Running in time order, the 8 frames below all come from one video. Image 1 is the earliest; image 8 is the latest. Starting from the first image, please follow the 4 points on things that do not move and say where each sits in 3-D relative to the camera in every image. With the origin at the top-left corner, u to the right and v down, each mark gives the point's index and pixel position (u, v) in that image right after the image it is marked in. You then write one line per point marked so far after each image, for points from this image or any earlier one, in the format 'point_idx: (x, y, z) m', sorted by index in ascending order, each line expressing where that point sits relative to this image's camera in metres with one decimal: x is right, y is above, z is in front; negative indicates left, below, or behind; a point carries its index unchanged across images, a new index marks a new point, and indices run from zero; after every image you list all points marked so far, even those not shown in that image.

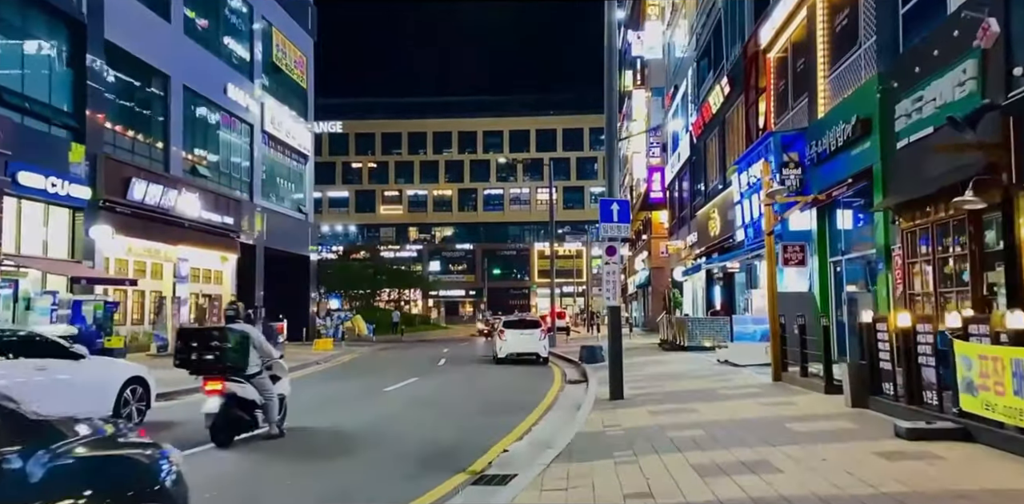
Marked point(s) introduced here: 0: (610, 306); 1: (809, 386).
0: (+1.7, -0.9, +16.1) m
1: (+4.8, -2.2, +14.7) m
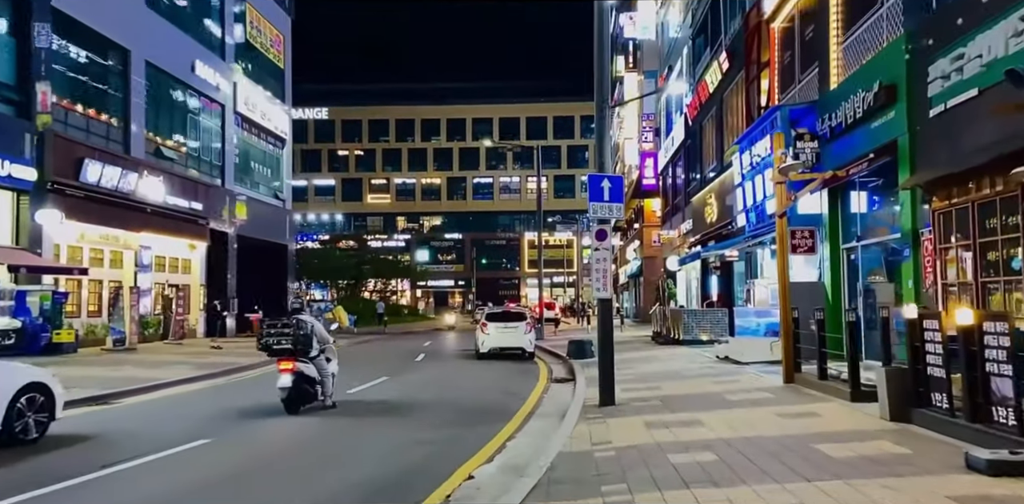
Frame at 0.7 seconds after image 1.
0: (+1.3, -0.7, +14.1) m
1: (+4.4, -1.9, +12.7) m
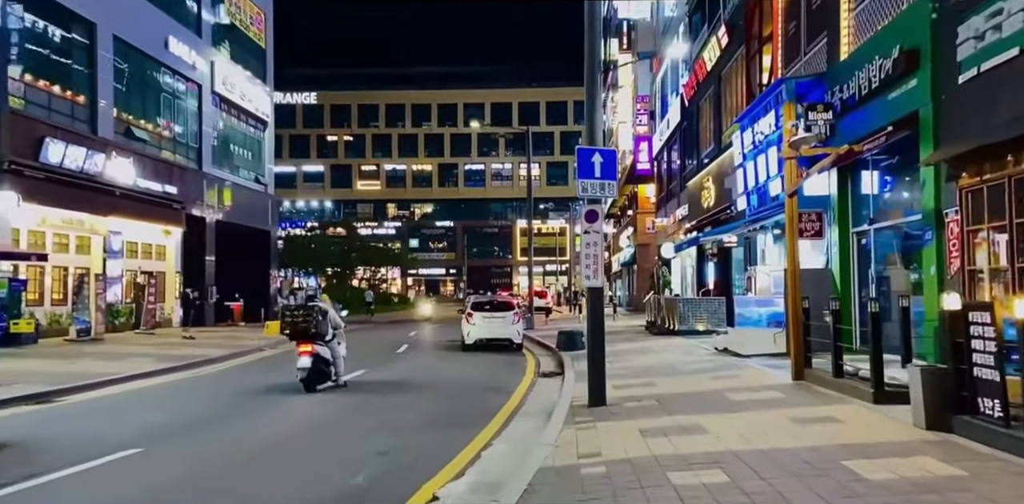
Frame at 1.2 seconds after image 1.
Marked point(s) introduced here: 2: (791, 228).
0: (+1.1, -0.5, +12.7) m
1: (+4.2, -1.7, +11.3) m
2: (+4.1, +0.4, +13.4) m
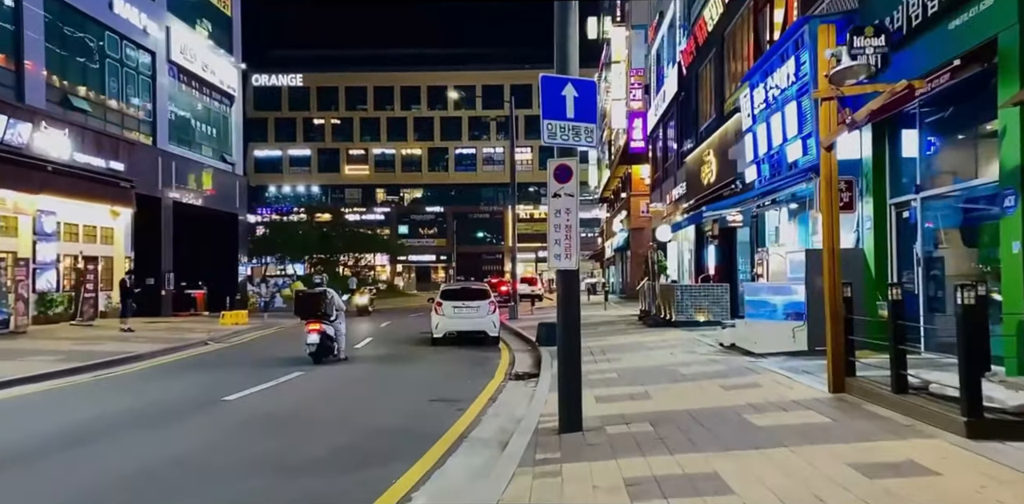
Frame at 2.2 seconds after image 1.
0: (+0.5, -0.2, +9.4) m
1: (+3.6, -1.4, +8.2) m
2: (+3.5, +0.7, +10.2) m
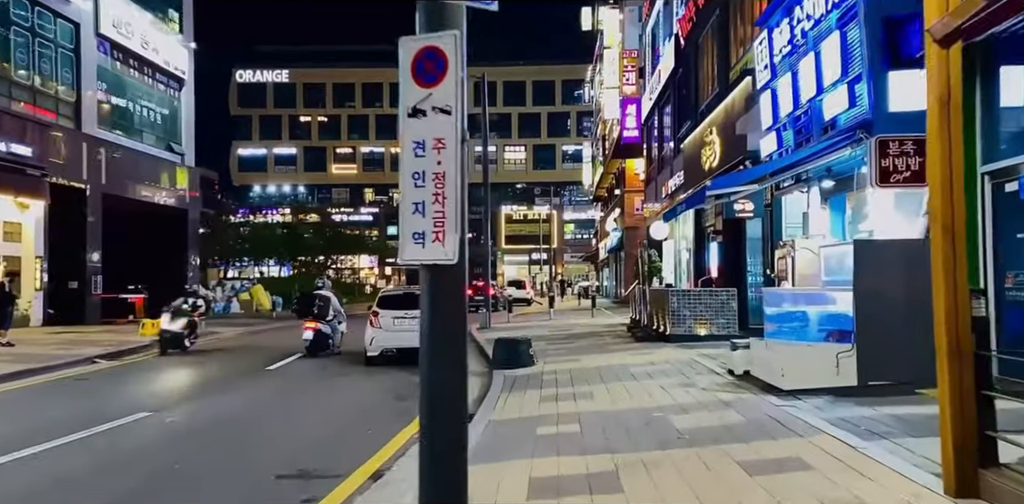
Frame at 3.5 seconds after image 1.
0: (-0.4, 0.0, +4.9) m
1: (+2.7, -1.3, +3.6) m
2: (+2.6, +0.8, +5.6) m
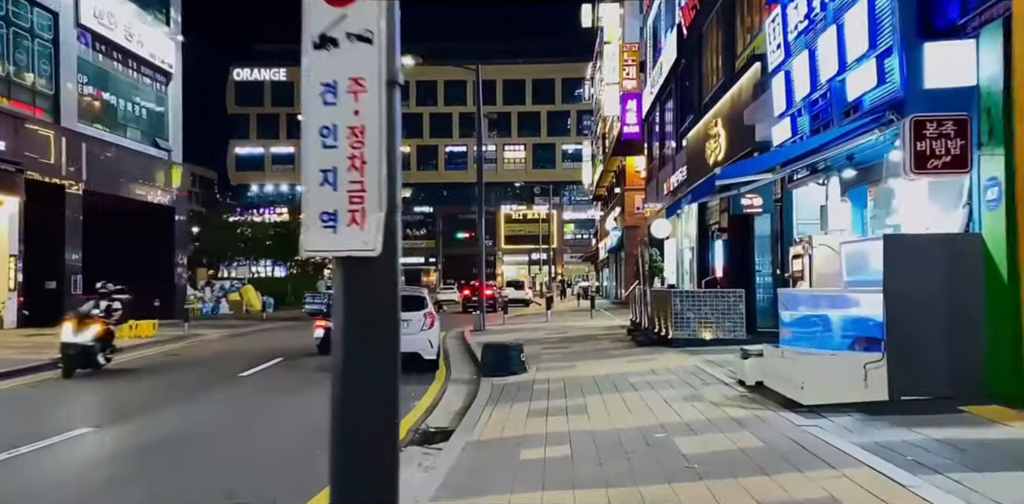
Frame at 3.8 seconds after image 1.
0: (-0.6, 0.0, +3.6) m
1: (+2.5, -1.3, +2.3) m
2: (+2.5, +0.8, +4.4) m
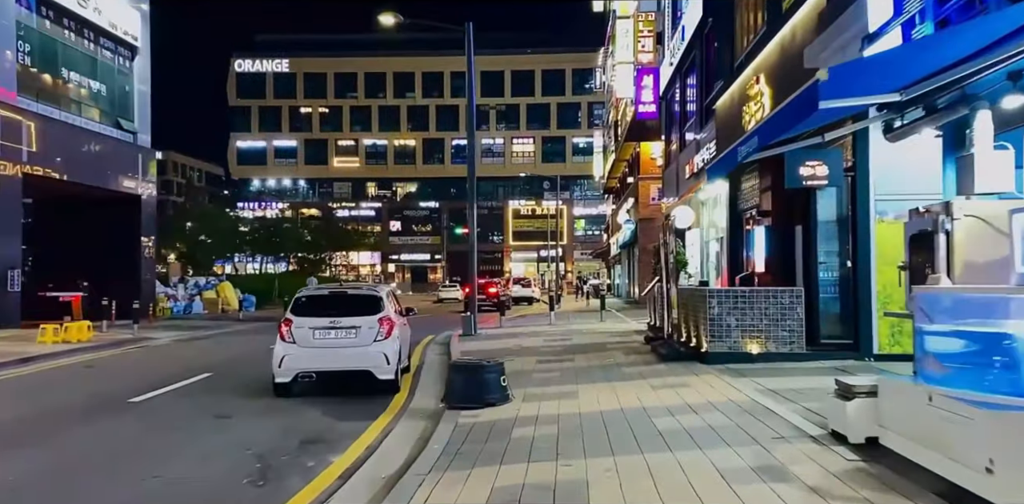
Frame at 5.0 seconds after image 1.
0: (-1.0, +0.2, -0.7) m
1: (+2.1, -1.1, -2.0) m
2: (+2.0, +1.0, +0.1) m
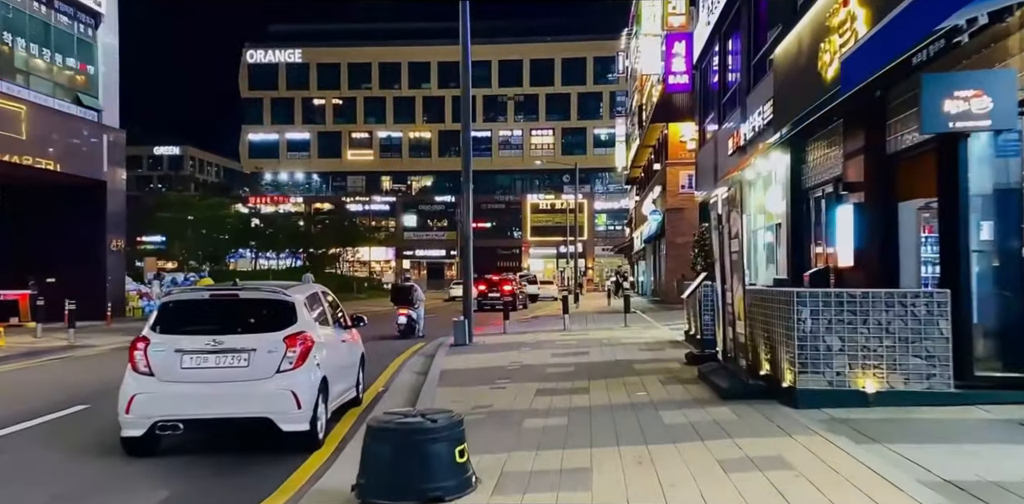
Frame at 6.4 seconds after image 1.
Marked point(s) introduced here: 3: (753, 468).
0: (-1.5, +0.3, -5.3) m
1: (+1.5, -1.0, -6.7) m
2: (+1.6, +1.1, -4.7) m
3: (+1.7, -1.5, +6.3) m
